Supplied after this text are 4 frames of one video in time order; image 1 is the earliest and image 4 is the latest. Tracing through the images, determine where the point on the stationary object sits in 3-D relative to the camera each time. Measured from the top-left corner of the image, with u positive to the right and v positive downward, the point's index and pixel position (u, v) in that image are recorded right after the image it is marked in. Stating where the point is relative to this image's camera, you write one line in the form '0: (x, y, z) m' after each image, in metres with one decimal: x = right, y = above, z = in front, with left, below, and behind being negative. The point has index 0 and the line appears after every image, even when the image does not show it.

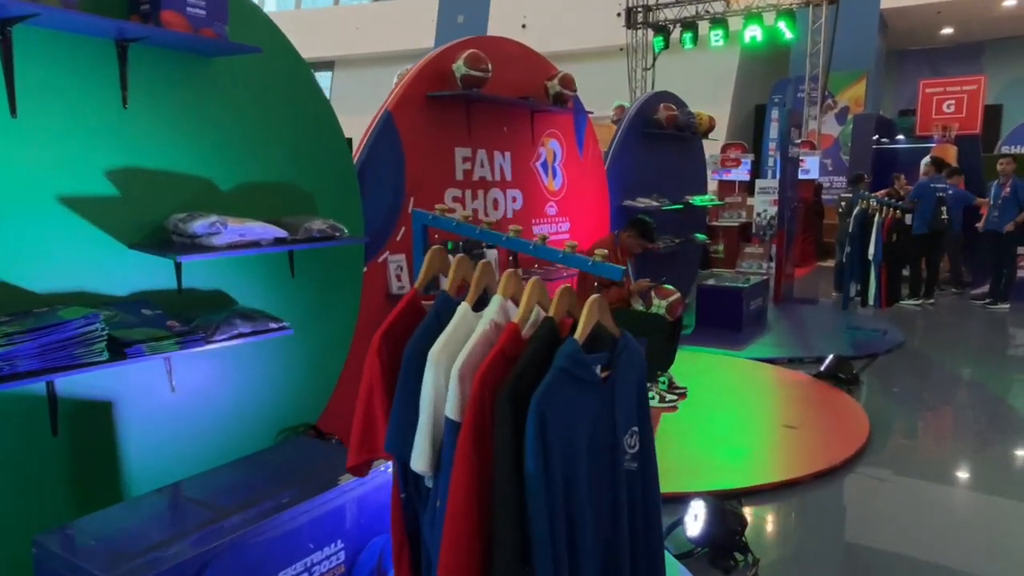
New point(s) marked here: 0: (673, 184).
0: (+1.5, +1.0, +6.7) m
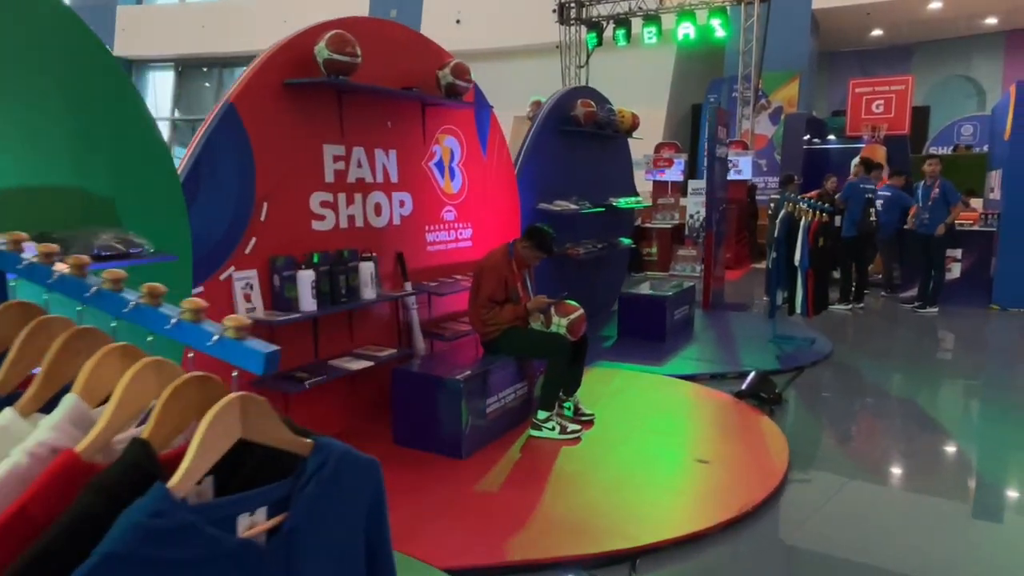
0: (+0.7, +0.9, +6.3) m
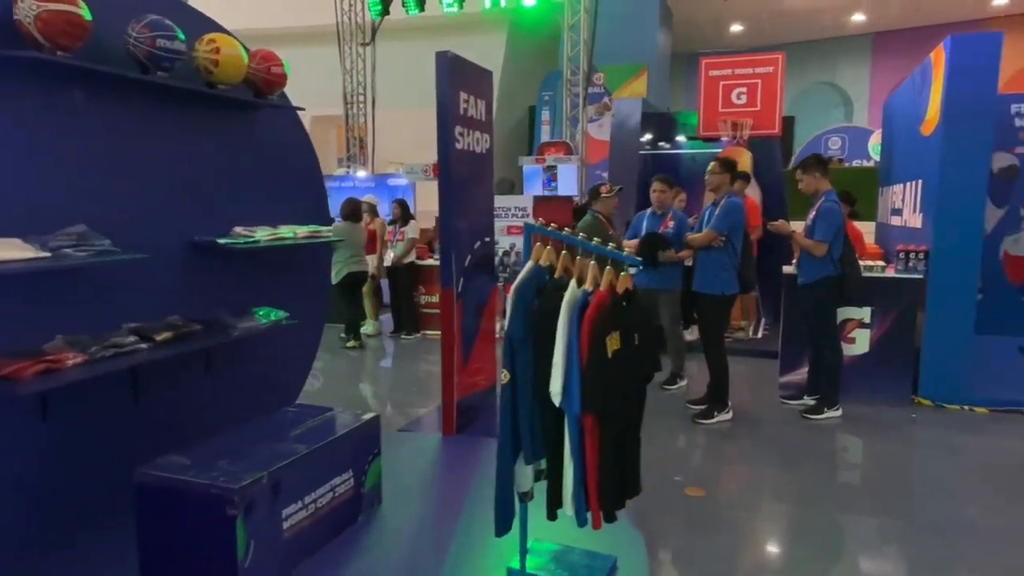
0: (-1.5, +0.4, +2.9) m
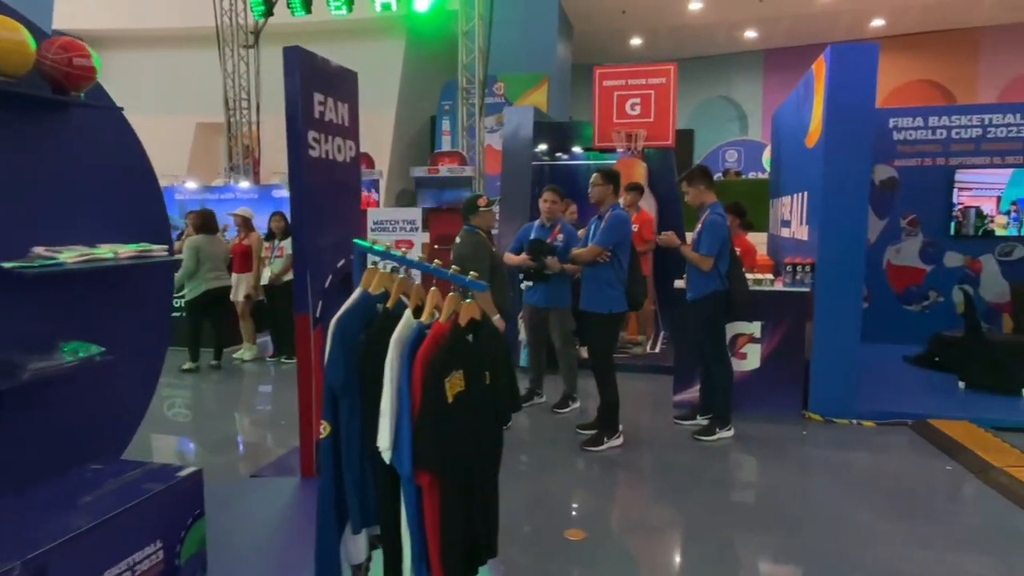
0: (-2.0, +0.2, +2.3) m
